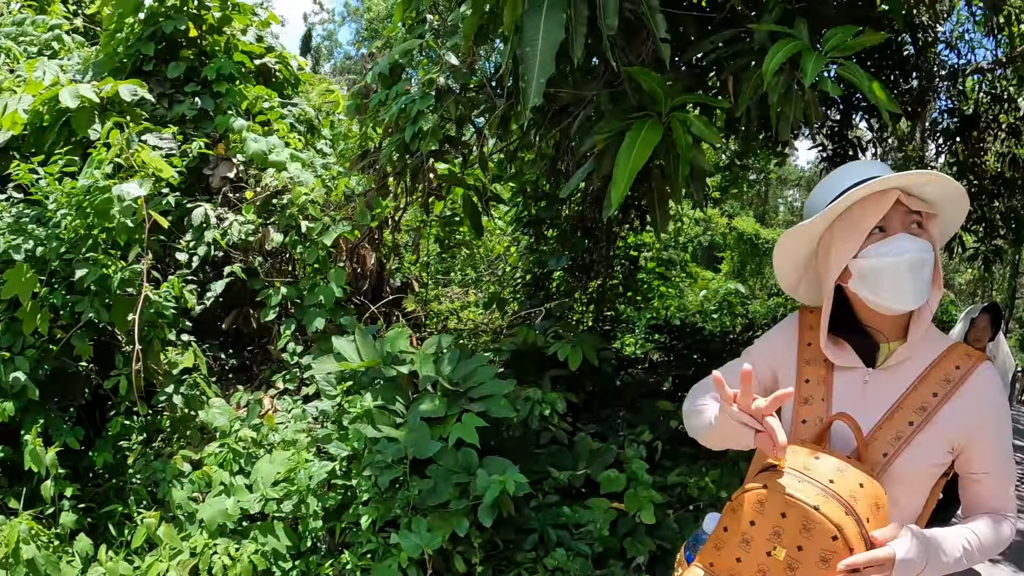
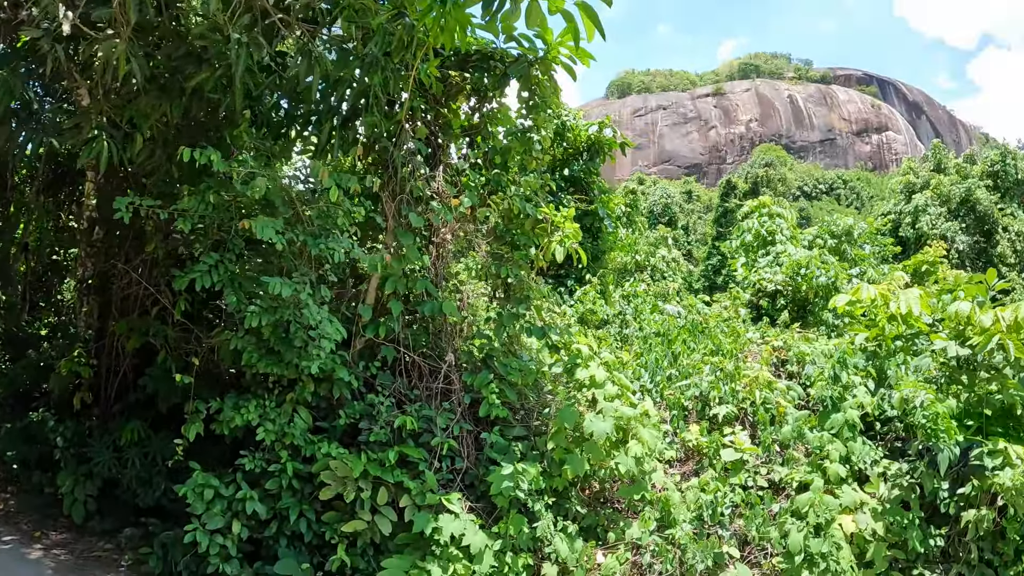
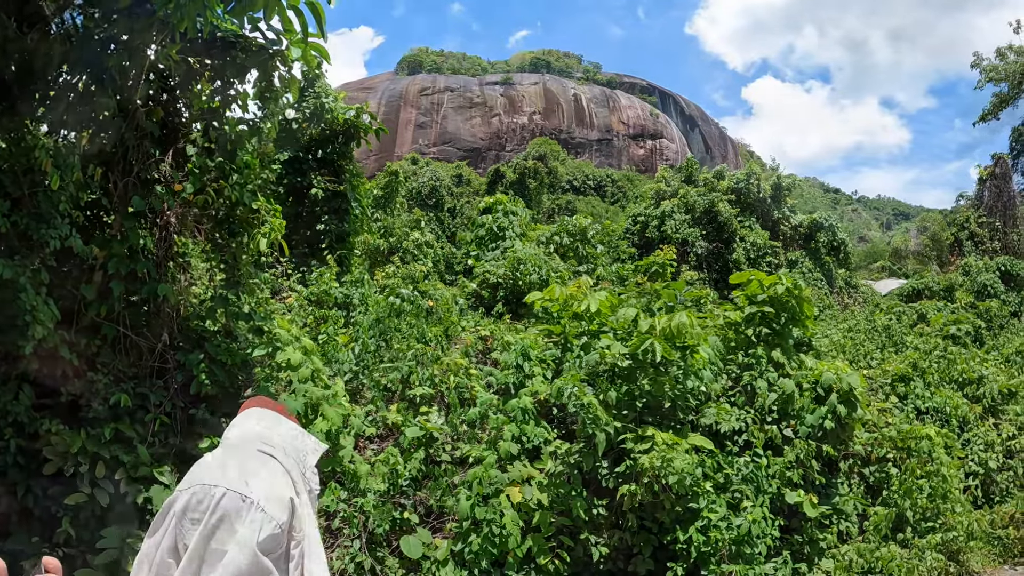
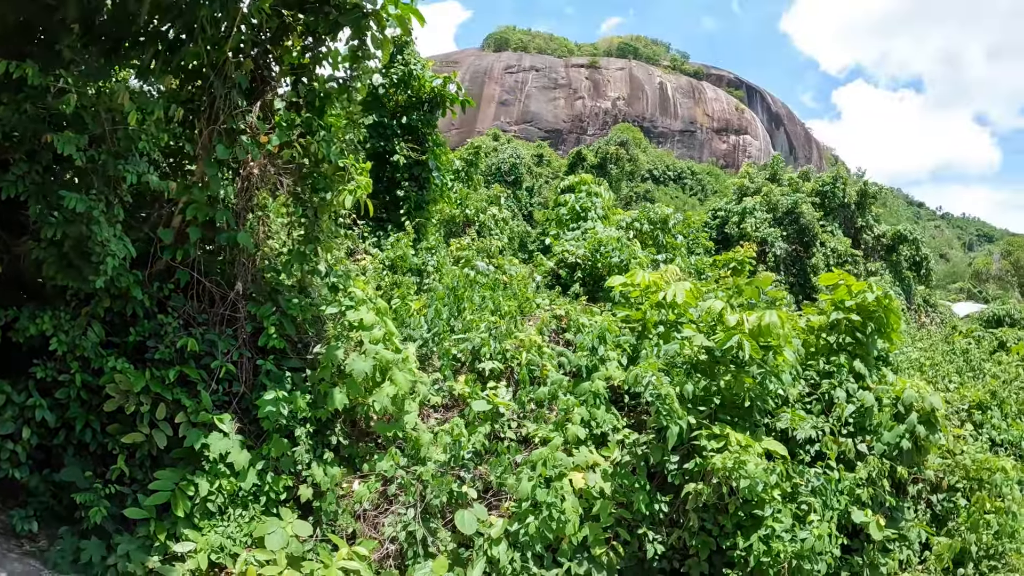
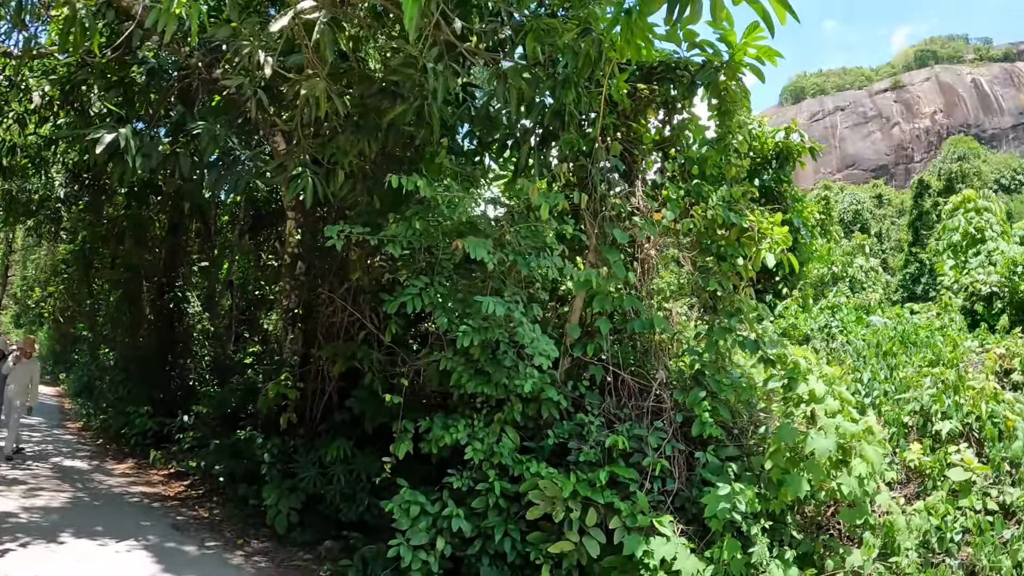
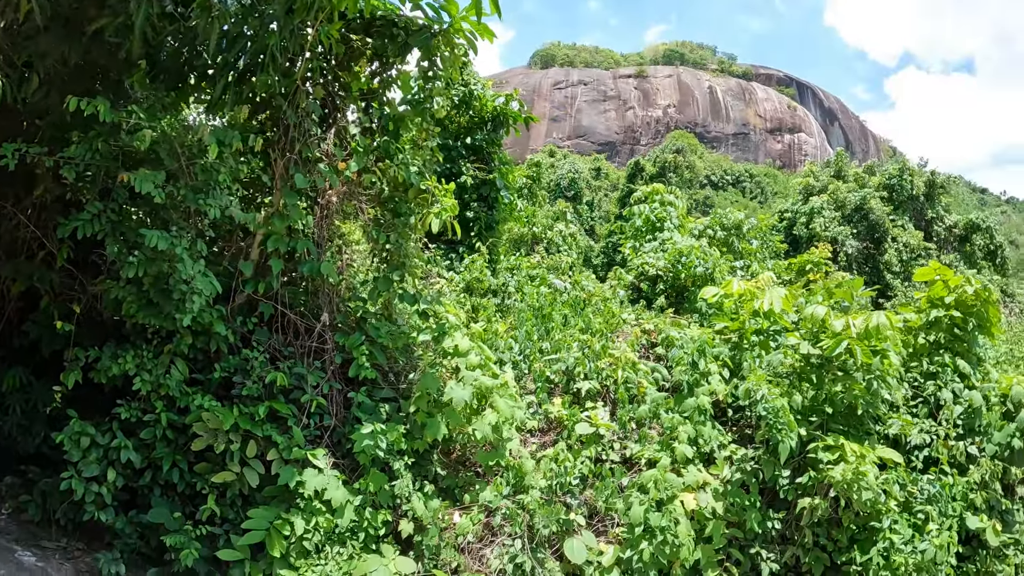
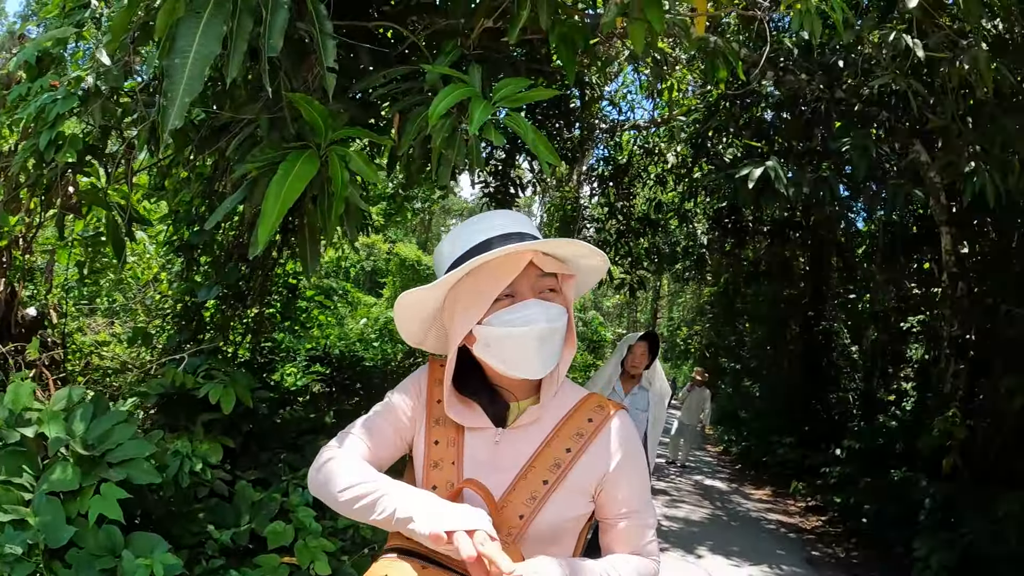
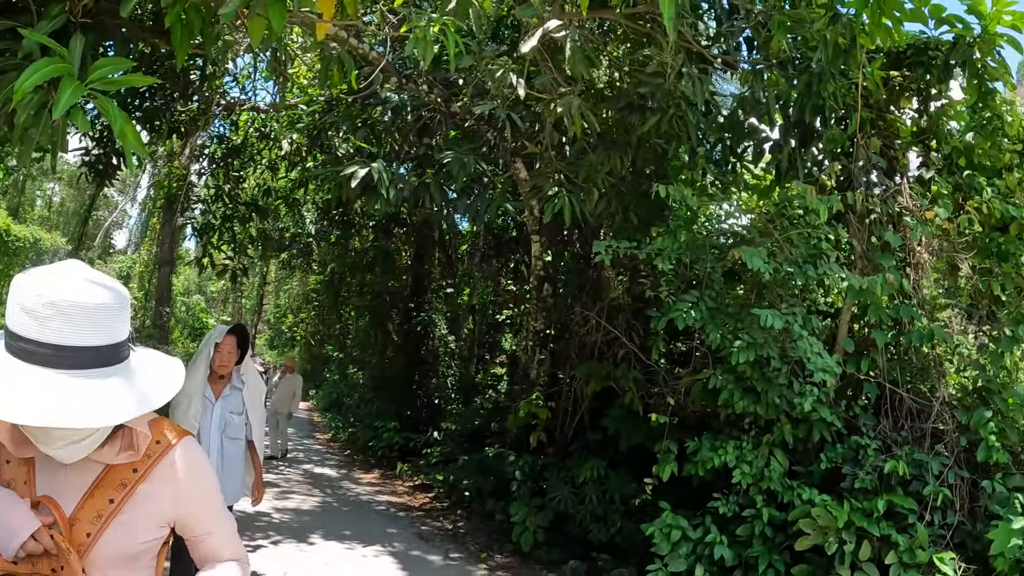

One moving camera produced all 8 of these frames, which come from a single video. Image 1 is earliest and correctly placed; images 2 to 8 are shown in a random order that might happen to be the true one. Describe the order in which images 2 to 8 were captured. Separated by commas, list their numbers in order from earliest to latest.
7, 8, 5, 2, 6, 4, 3
